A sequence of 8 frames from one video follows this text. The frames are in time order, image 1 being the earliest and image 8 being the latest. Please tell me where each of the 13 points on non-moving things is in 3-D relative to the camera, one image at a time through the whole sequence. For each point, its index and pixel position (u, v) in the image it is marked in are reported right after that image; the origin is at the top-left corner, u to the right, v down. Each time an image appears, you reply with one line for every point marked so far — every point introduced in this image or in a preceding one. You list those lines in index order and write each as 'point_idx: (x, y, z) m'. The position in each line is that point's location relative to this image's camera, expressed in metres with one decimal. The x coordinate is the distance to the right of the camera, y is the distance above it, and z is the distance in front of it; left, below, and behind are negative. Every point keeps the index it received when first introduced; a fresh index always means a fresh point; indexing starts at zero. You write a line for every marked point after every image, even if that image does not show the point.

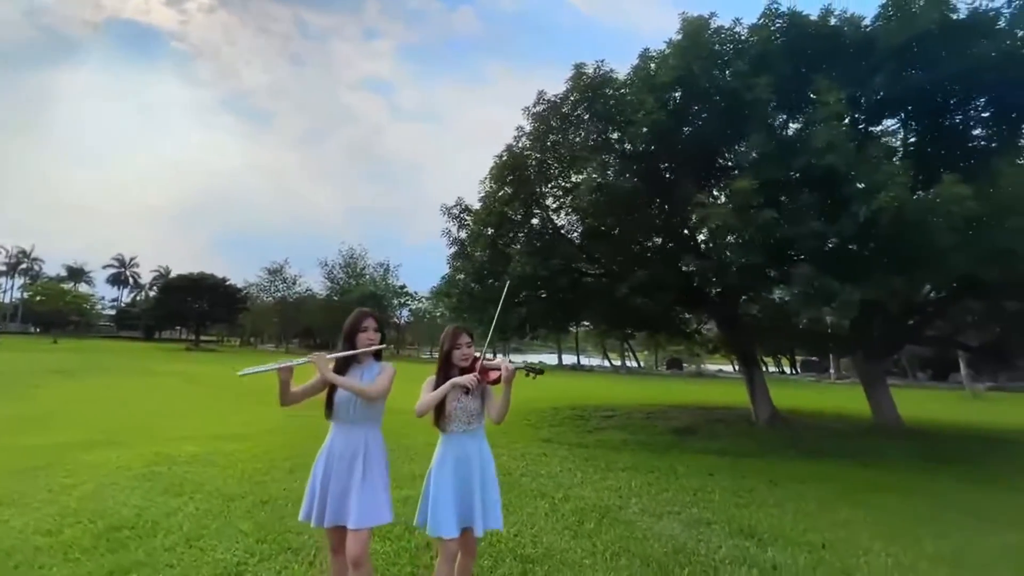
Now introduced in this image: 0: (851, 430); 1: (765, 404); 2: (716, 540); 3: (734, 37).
0: (+11.7, -4.9, +16.5) m
1: (+8.8, -4.1, +16.8) m
2: (+3.0, -3.7, +7.1) m
3: (+6.1, +6.9, +13.1) m
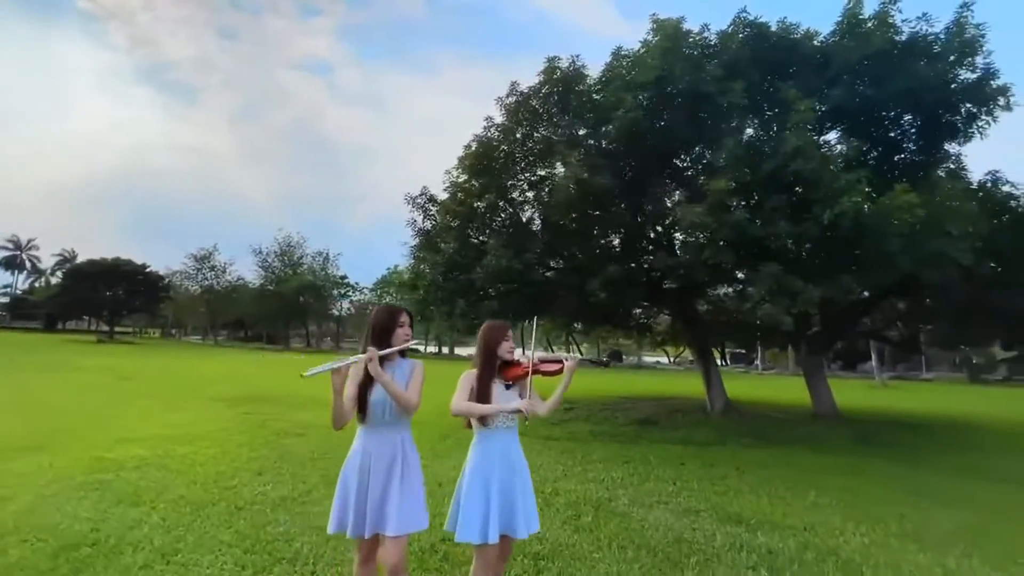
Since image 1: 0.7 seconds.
0: (+10.4, -4.8, +17.8) m
1: (+7.6, -3.9, +17.7) m
2: (+3.0, -3.7, +7.3) m
3: (+5.5, +7.0, +13.6) m
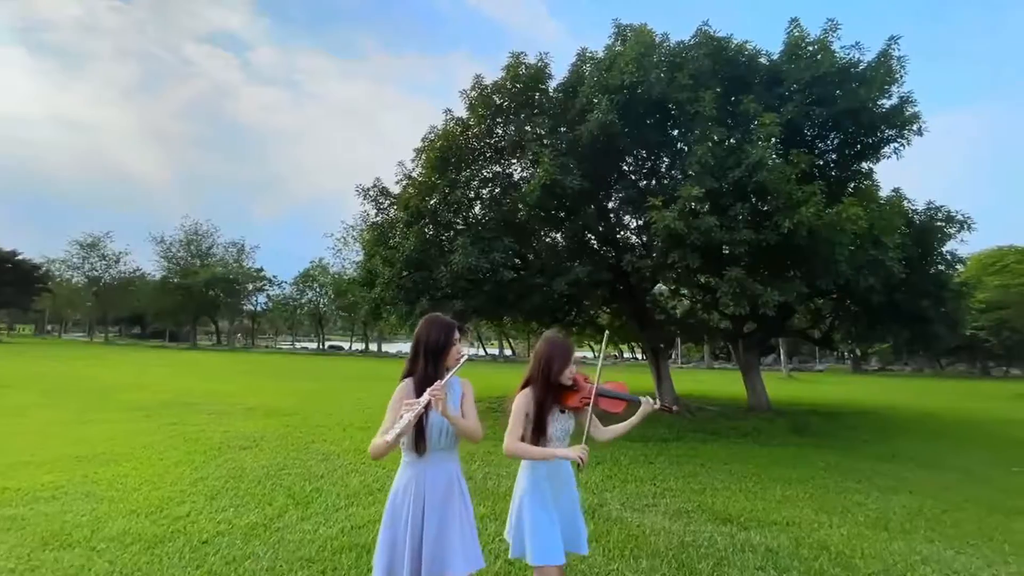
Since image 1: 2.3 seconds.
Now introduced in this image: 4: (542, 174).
0: (+8.7, -4.9, +19.0) m
1: (+6.0, -4.0, +18.4) m
2: (+3.0, -3.8, +7.5) m
3: (+4.7, +6.9, +14.0) m
4: (+0.8, +3.2, +13.5) m
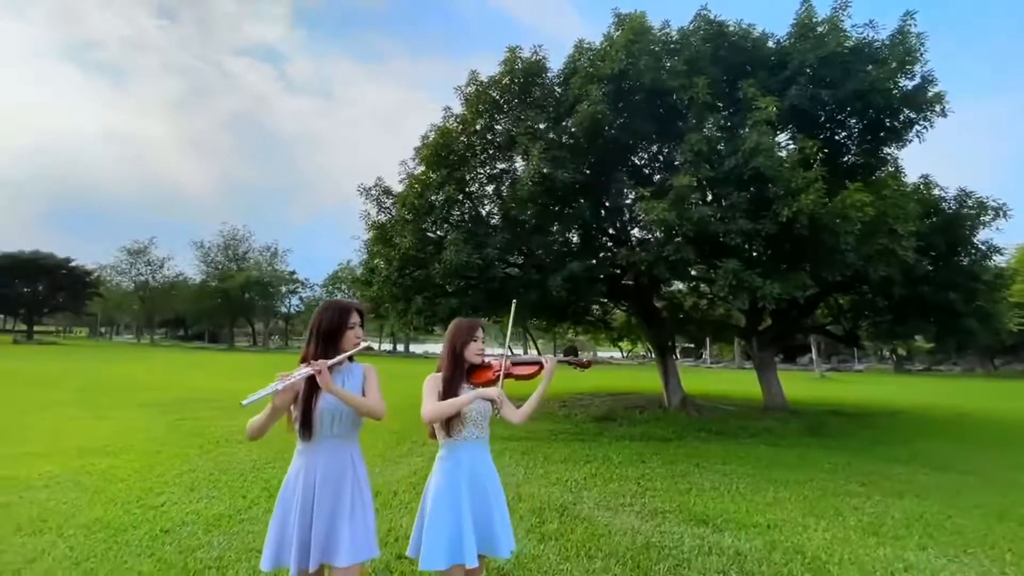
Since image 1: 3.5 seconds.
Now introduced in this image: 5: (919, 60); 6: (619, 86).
0: (+8.9, -4.7, +18.2) m
1: (+6.1, -3.8, +17.9) m
2: (+2.4, -3.6, +7.1) m
3: (+4.4, +7.1, +13.5) m
4: (+0.6, +3.4, +13.3) m
5: (+12.4, +6.9, +14.6) m
6: (+3.0, +5.6, +13.3) m
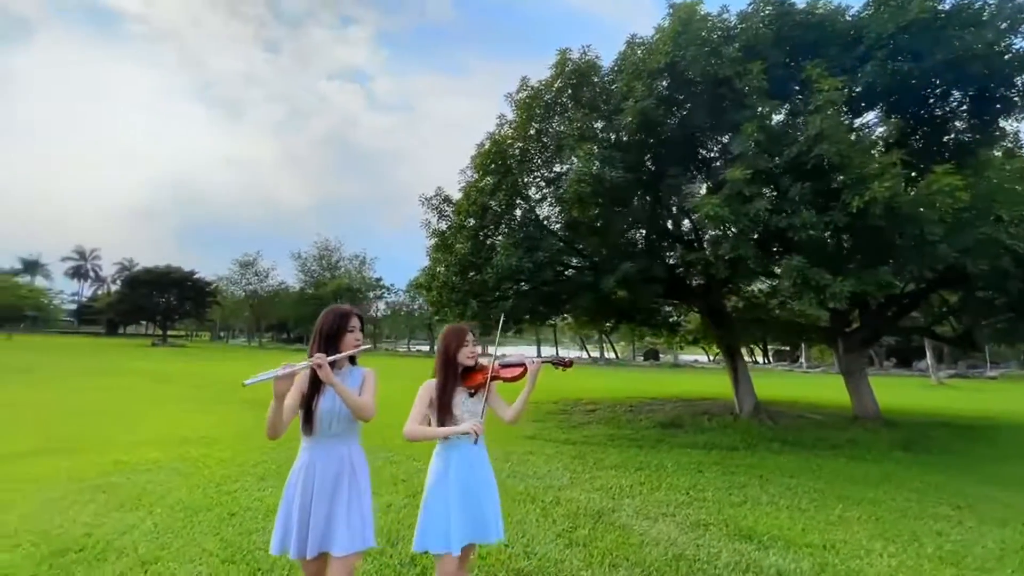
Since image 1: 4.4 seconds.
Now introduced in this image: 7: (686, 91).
0: (+11.1, -4.6, +16.6) m
1: (+8.2, -3.8, +16.7) m
2: (+2.9, -3.6, +6.8) m
3: (+5.7, +7.1, +12.8) m
4: (+1.9, +3.3, +13.2) m
5: (+13.7, +7.1, +12.5) m
6: (+4.3, +5.5, +12.8) m
7: (+4.7, +5.3, +12.9) m
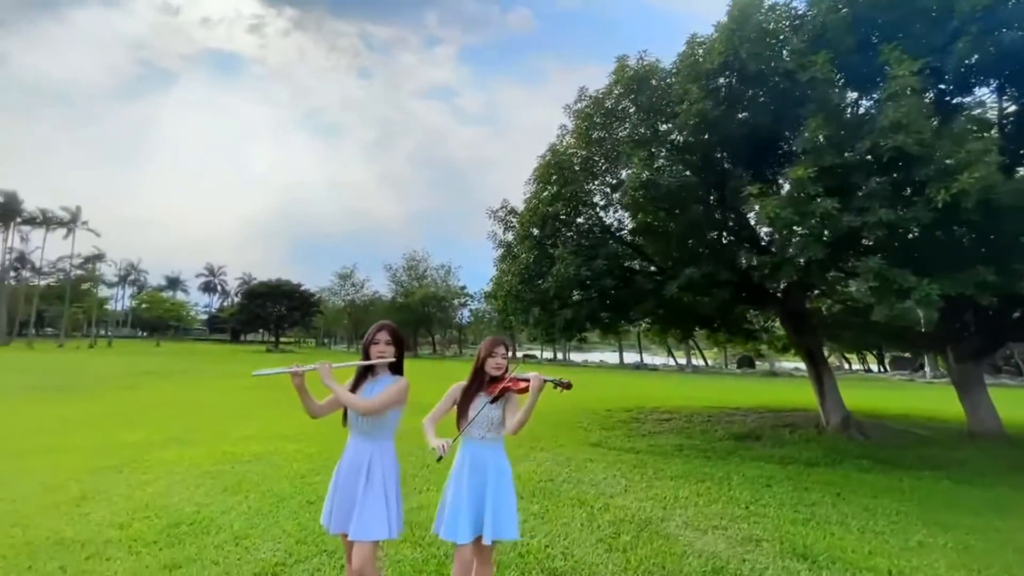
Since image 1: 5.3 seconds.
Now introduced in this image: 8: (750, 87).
0: (+13.3, -4.6, +14.8) m
1: (+10.5, -3.9, +15.4) m
2: (+3.4, -3.7, +6.5) m
3: (+7.0, +7.0, +12.2) m
4: (+3.4, +3.1, +13.1) m
5: (+14.9, +7.1, +10.5) m
6: (+5.7, +5.4, +12.3) m
7: (+6.1, +5.1, +12.4) m
8: (+6.0, +5.2, +12.4) m
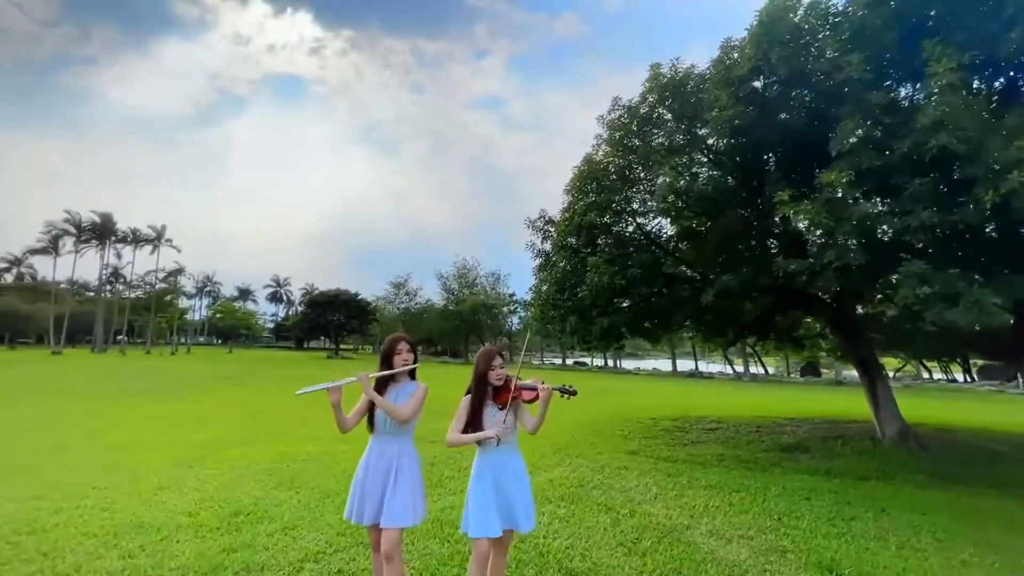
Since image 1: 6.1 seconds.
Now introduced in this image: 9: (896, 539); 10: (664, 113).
0: (+14.4, -4.7, +13.7) m
1: (+11.6, -4.0, +14.6) m
2: (+3.7, -3.8, +6.5) m
3: (+7.8, +6.8, +11.9) m
4: (+4.3, +2.9, +13.1) m
5: (+15.4, +7.1, +9.4) m
6: (+6.5, +5.2, +12.1) m
7: (+6.9, +5.0, +12.2) m
8: (+6.8, +5.0, +12.2) m
9: (+6.2, -4.1, +7.8) m
10: (+4.8, +5.5, +15.2) m
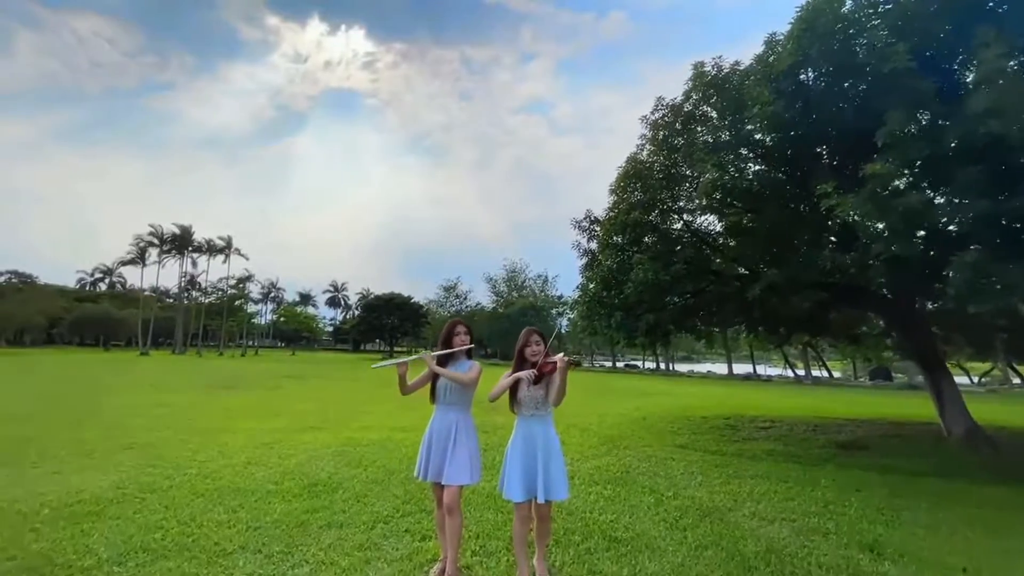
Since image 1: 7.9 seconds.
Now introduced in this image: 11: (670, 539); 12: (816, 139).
0: (+15.7, -4.5, +12.8) m
1: (+13.1, -3.8, +14.0) m
2: (+4.4, -3.7, +6.7) m
3: (+8.8, +7.0, +11.7) m
4: (+5.6, +3.0, +13.3) m
5: (+16.2, +7.4, +8.5) m
6: (+7.6, +5.4, +12.1) m
7: (+8.0, +5.1, +12.1) m
8: (+7.9, +5.2, +12.1) m
9: (+7.0, -3.9, +7.7) m
10: (+6.2, +5.6, +15.4) m
11: (+2.3, -3.6, +6.9) m
12: (+7.7, +3.9, +12.8) m
